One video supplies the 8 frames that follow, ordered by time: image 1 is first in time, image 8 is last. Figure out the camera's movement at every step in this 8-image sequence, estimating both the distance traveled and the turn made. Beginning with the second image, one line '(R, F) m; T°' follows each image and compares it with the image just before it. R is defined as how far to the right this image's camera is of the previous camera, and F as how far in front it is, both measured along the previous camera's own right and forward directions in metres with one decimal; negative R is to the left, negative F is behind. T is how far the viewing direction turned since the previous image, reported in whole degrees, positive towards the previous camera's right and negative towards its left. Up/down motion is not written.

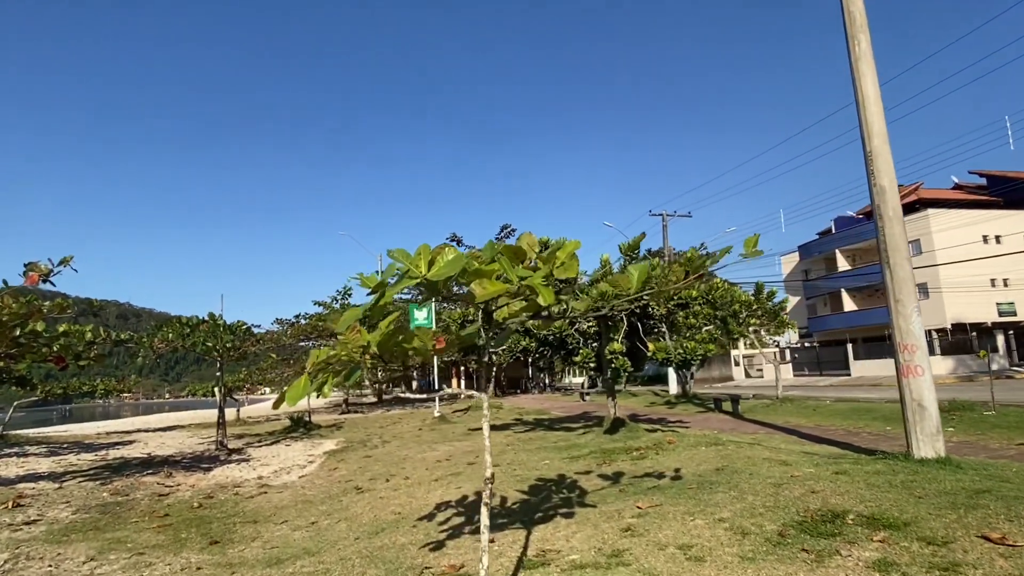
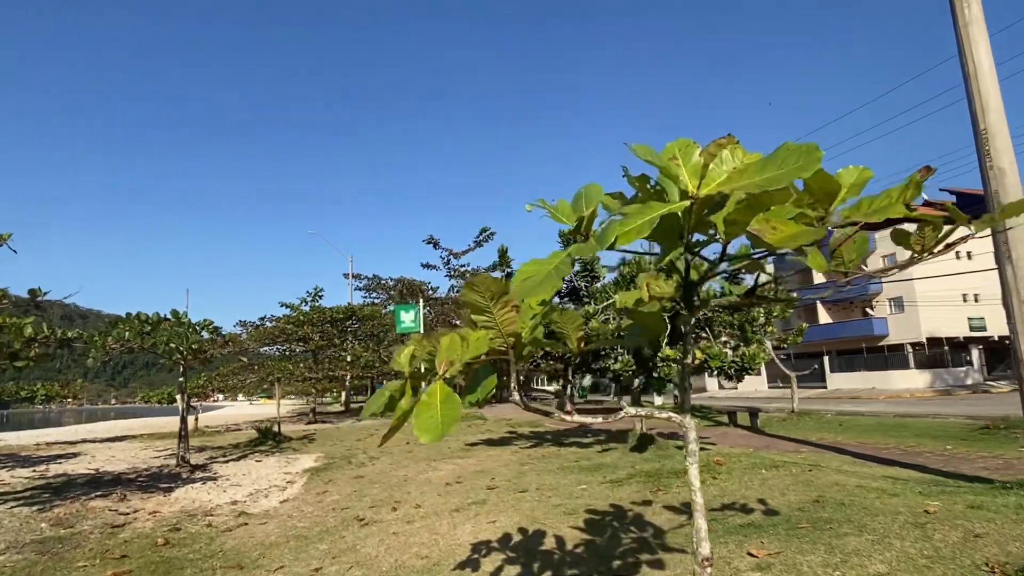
(-0.9, +1.3) m; +3°
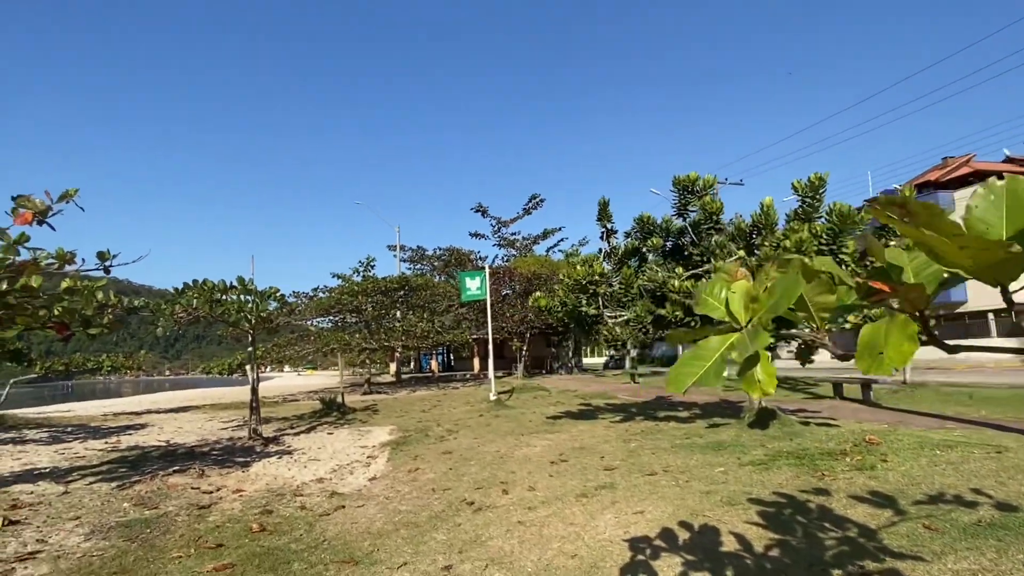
(-1.0, +1.0) m; -3°
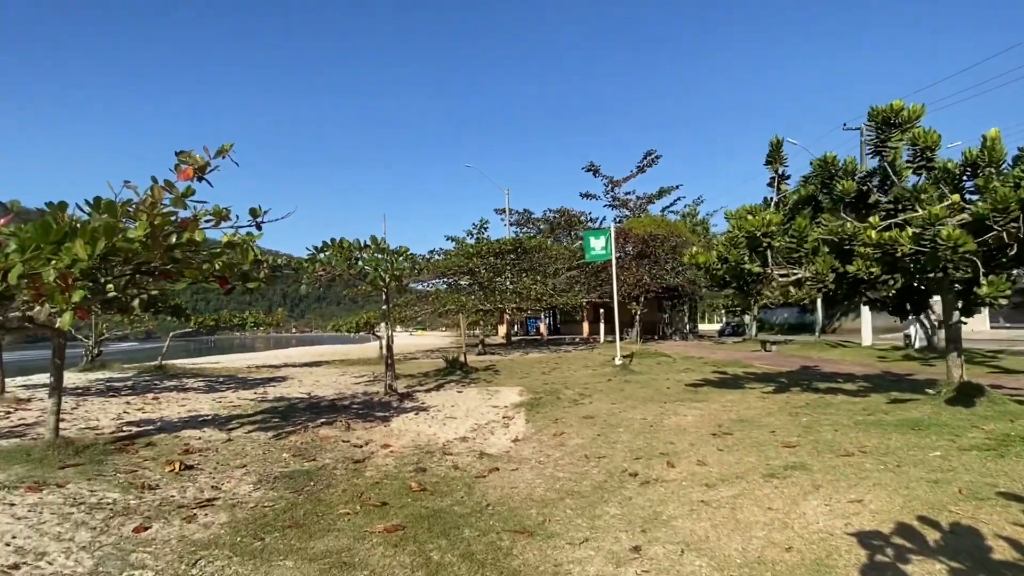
(-0.7, +0.5) m; -10°
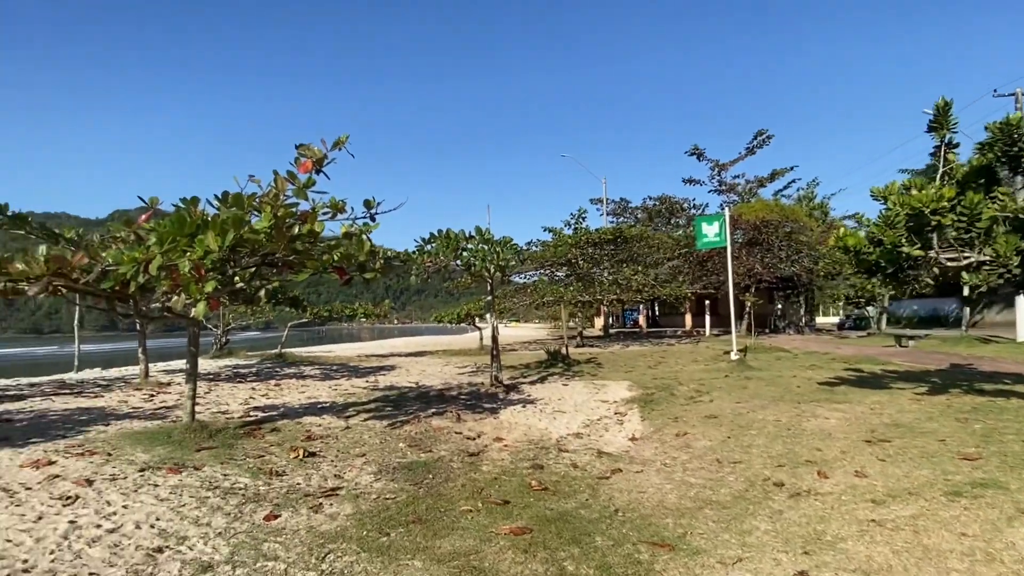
(-0.3, +0.3) m; -9°
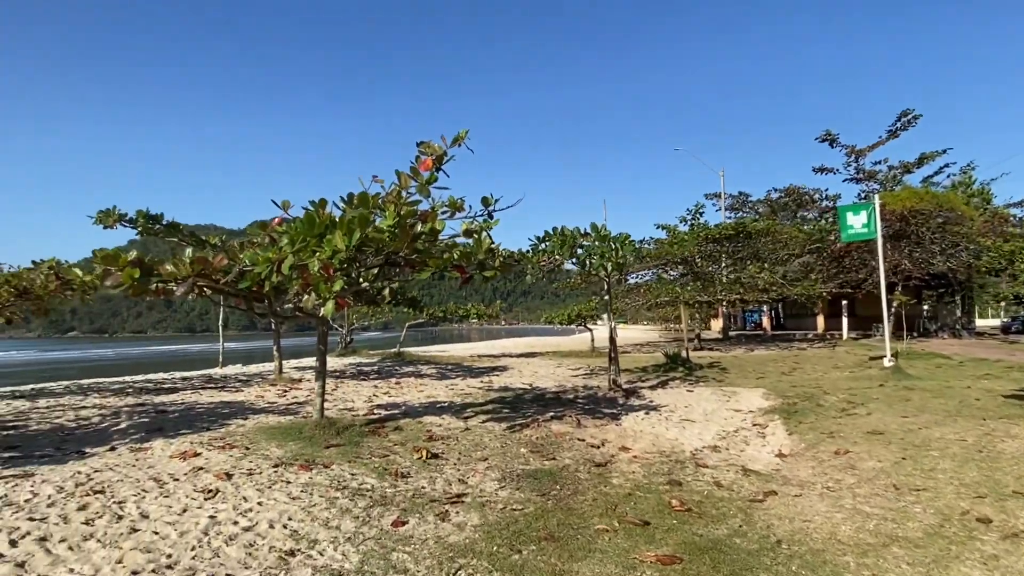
(-0.2, +0.4) m; -10°
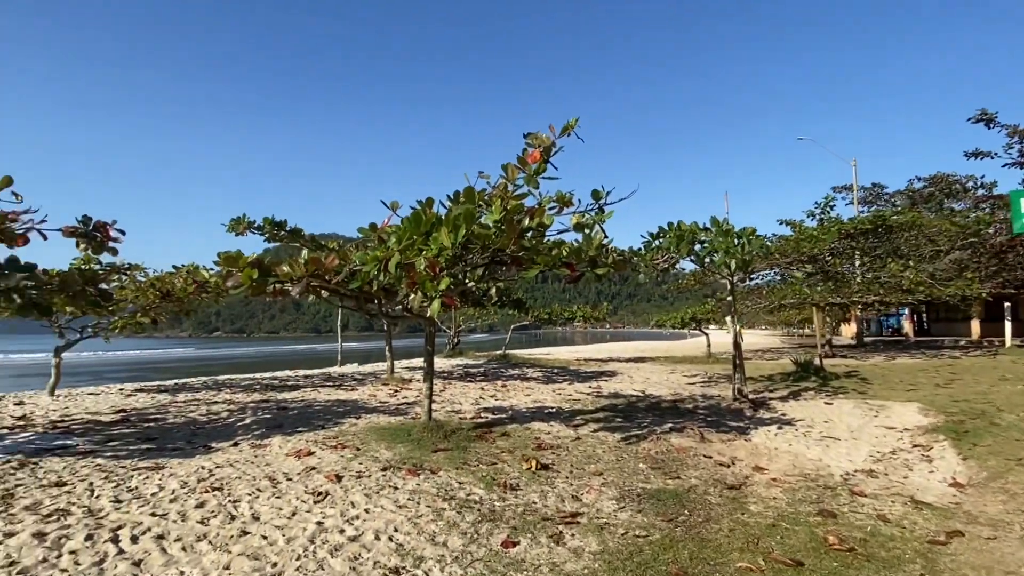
(-0.1, +0.4) m; -10°
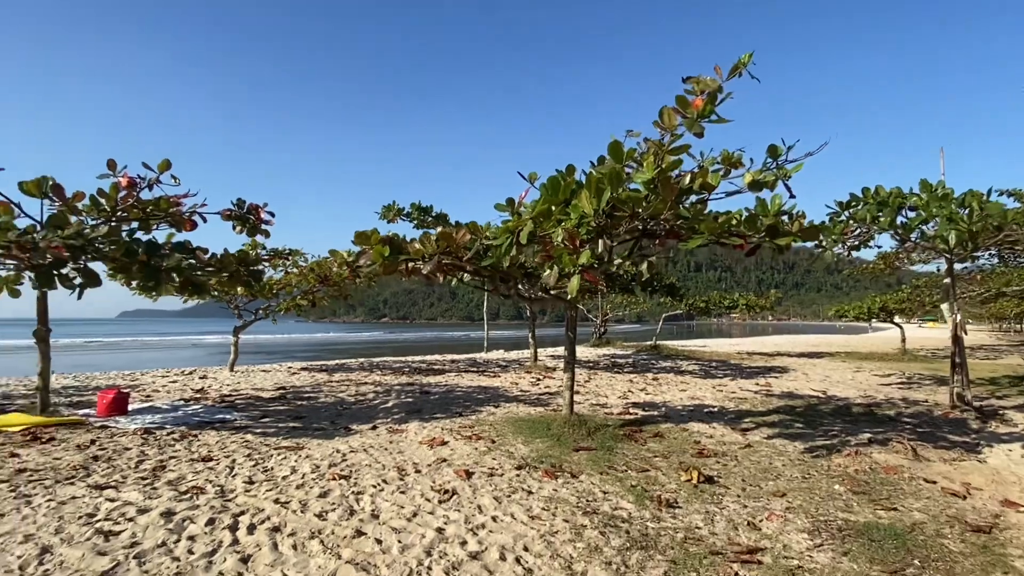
(0.0, +0.8) m; -14°
